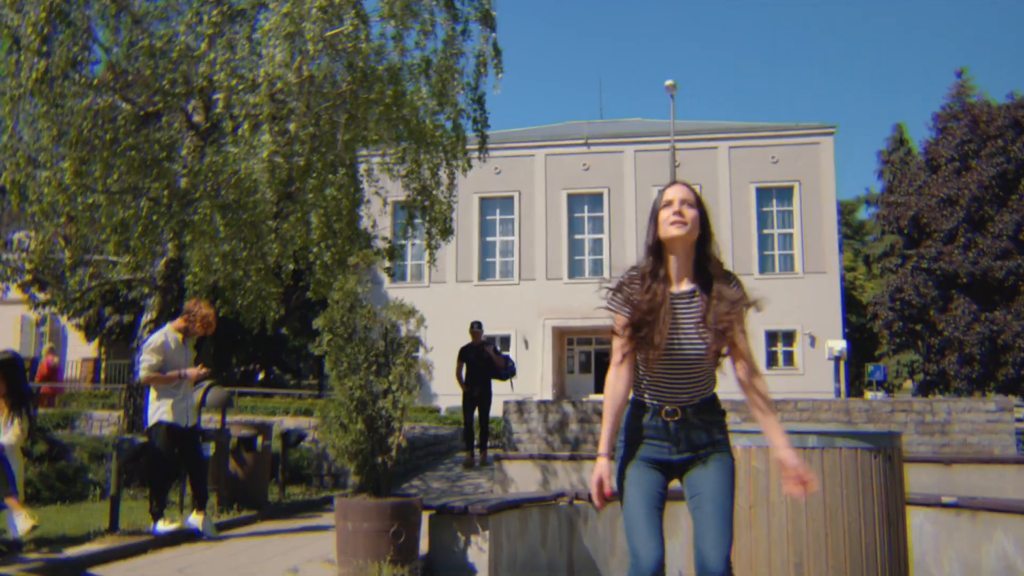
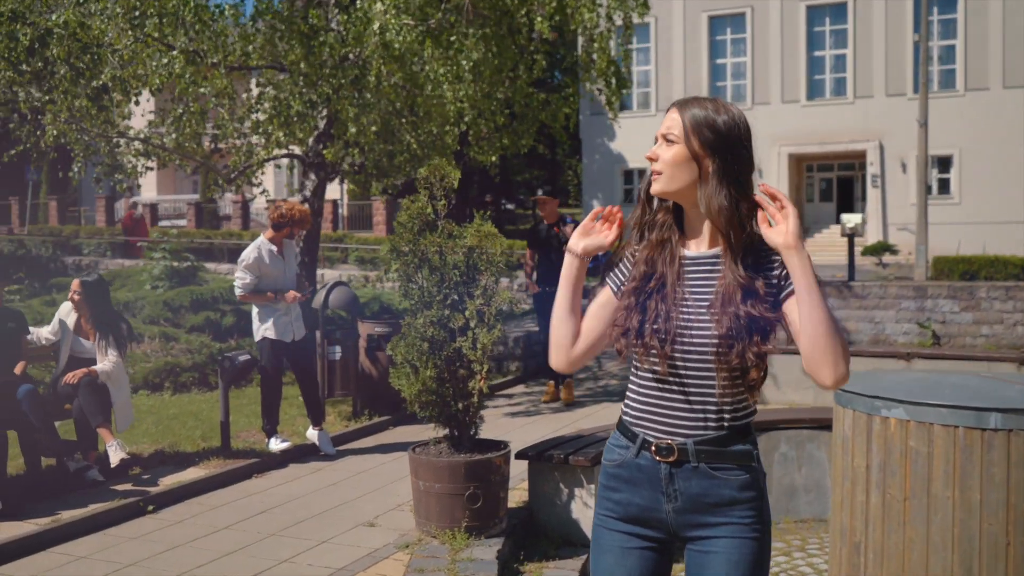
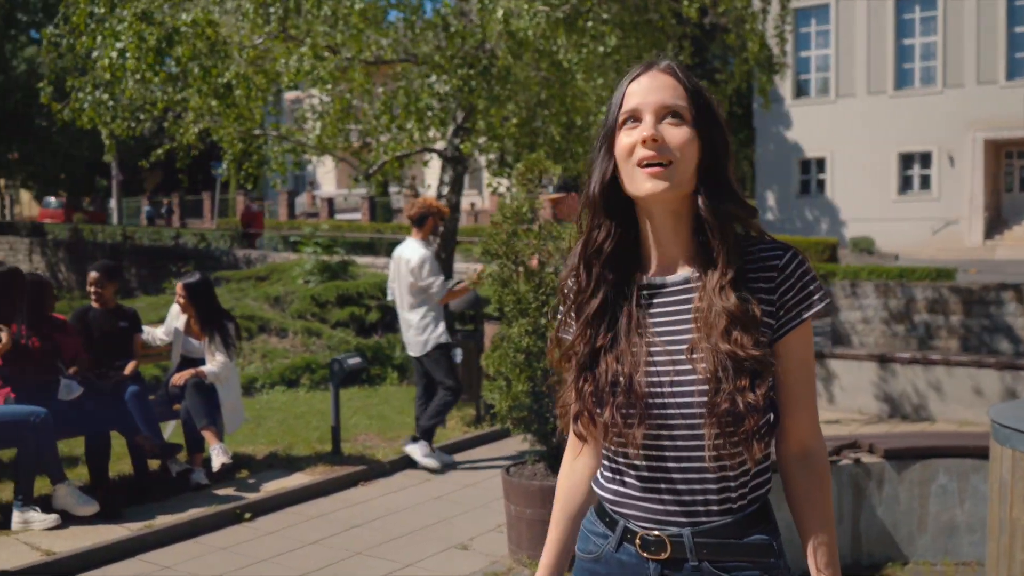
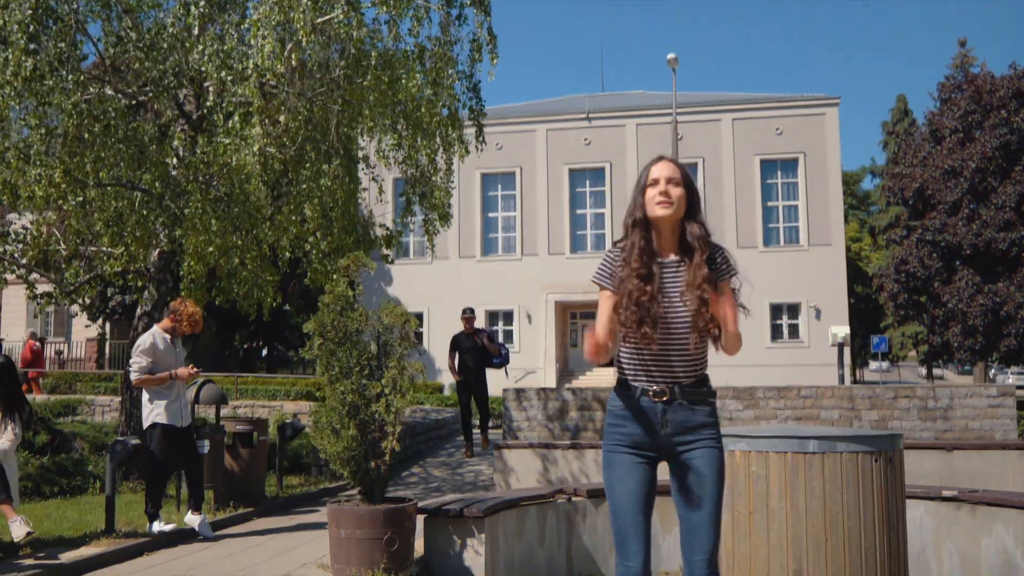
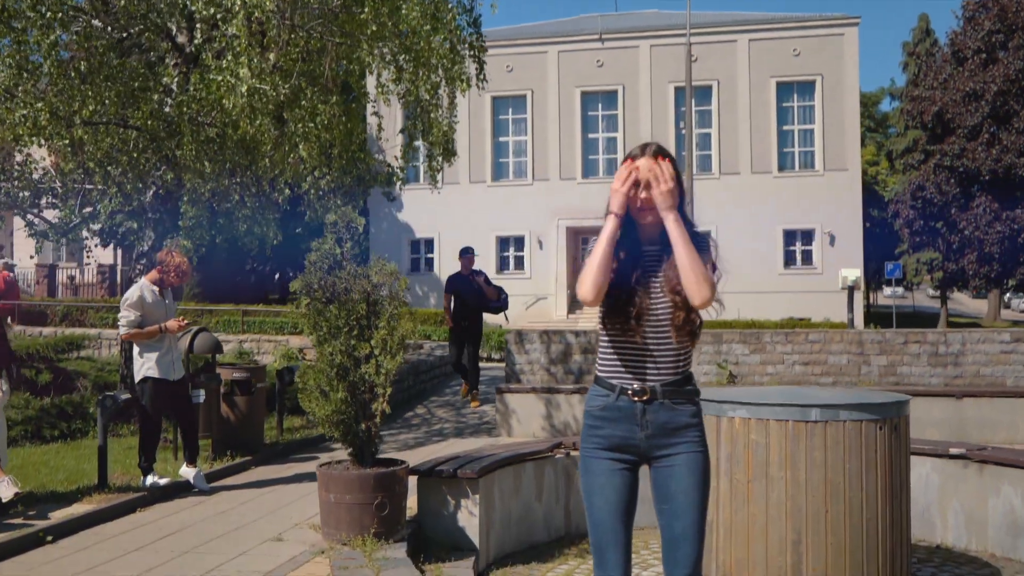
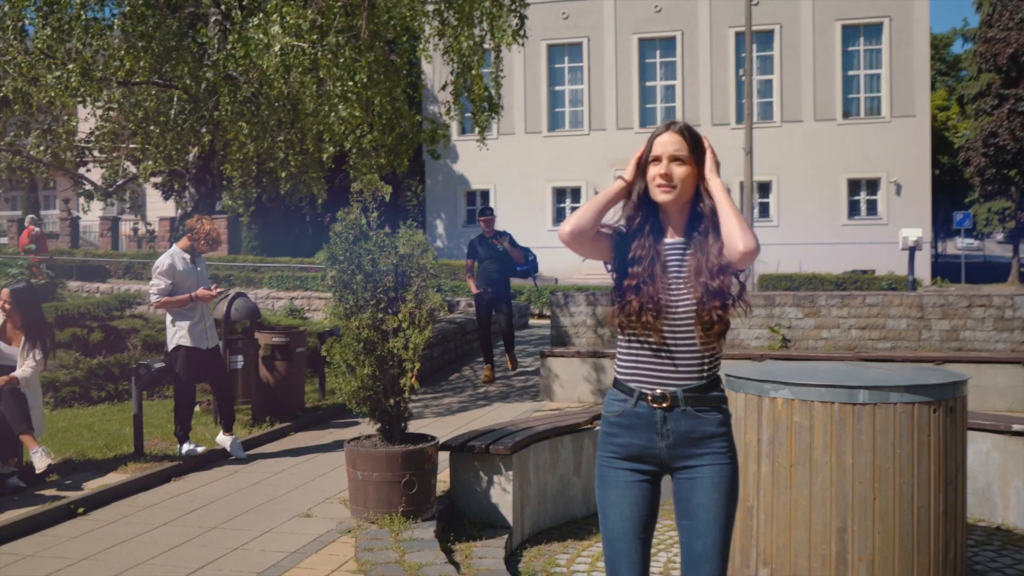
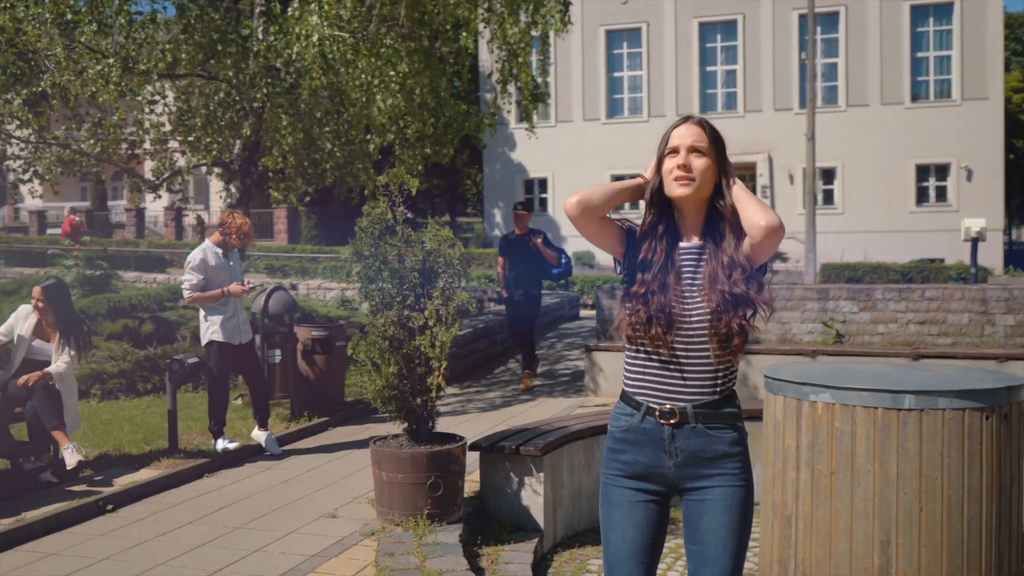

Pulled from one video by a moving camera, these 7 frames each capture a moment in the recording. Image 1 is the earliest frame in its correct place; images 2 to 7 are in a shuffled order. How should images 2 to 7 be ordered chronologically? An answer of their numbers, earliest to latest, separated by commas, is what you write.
4, 5, 6, 7, 2, 3
